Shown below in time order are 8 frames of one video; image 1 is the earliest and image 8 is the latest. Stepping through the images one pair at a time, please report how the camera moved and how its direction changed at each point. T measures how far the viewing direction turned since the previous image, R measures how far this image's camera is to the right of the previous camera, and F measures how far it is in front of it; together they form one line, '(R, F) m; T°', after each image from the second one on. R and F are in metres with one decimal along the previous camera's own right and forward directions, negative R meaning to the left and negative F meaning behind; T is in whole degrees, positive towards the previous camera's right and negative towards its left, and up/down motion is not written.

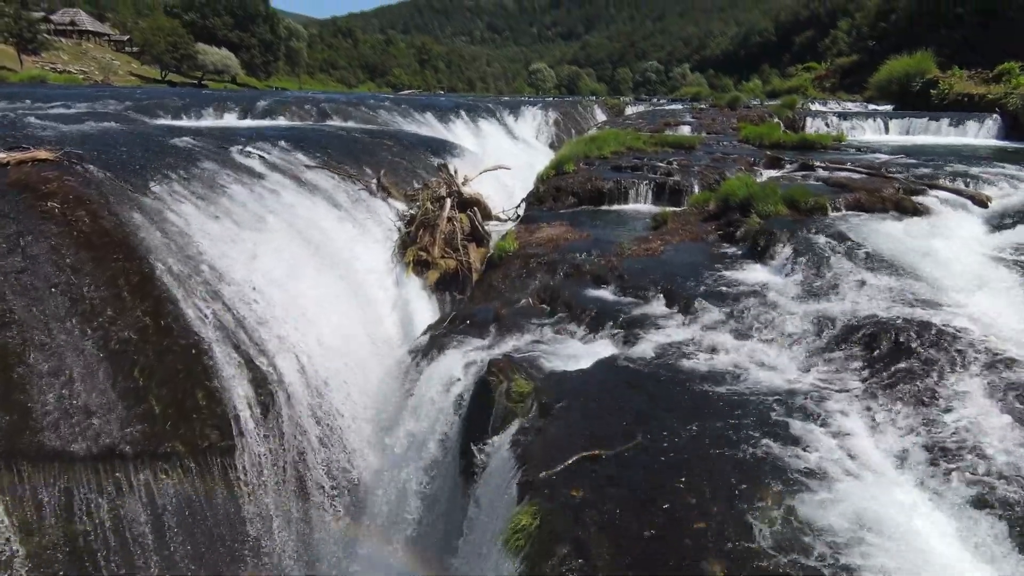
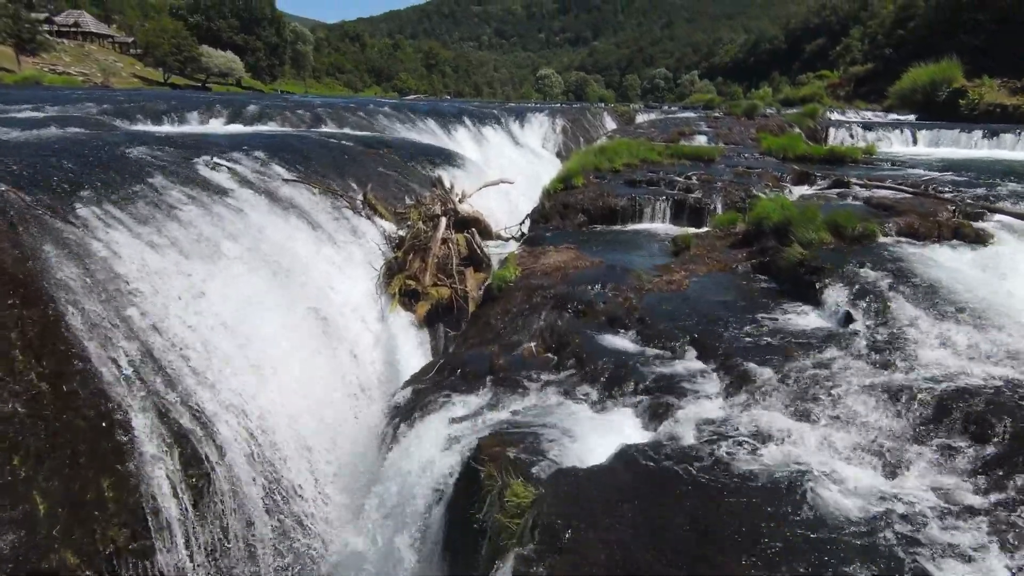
(+0.1, +1.6) m; -1°
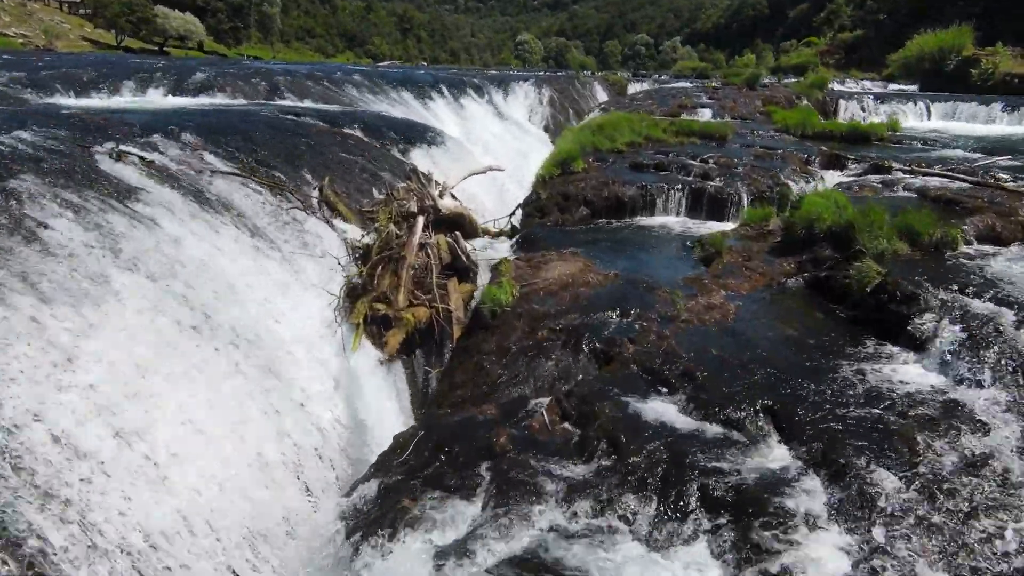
(-0.2, +2.3) m; +2°
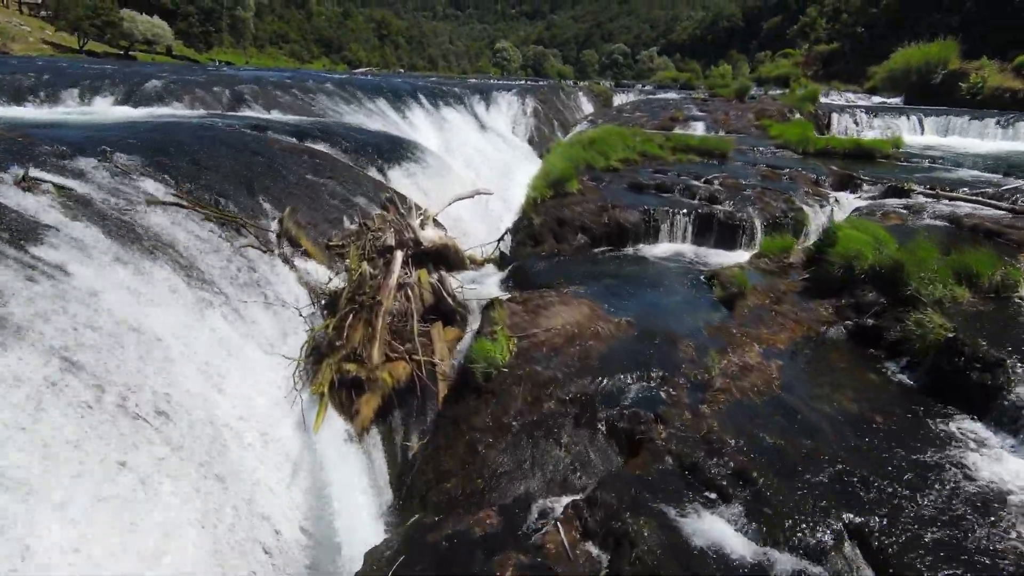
(-0.2, +1.4) m; +2°
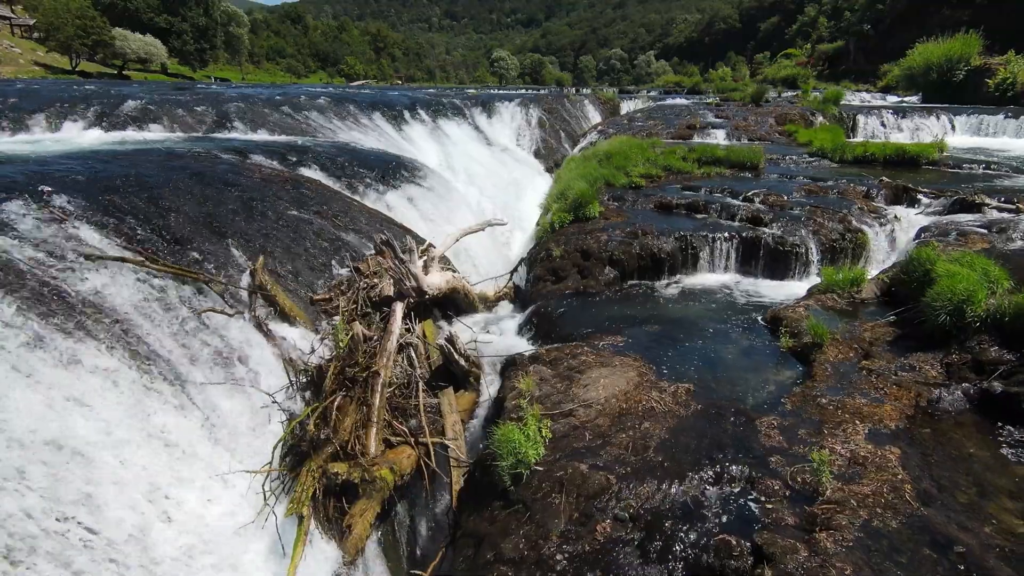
(-0.3, +1.6) m; 0°
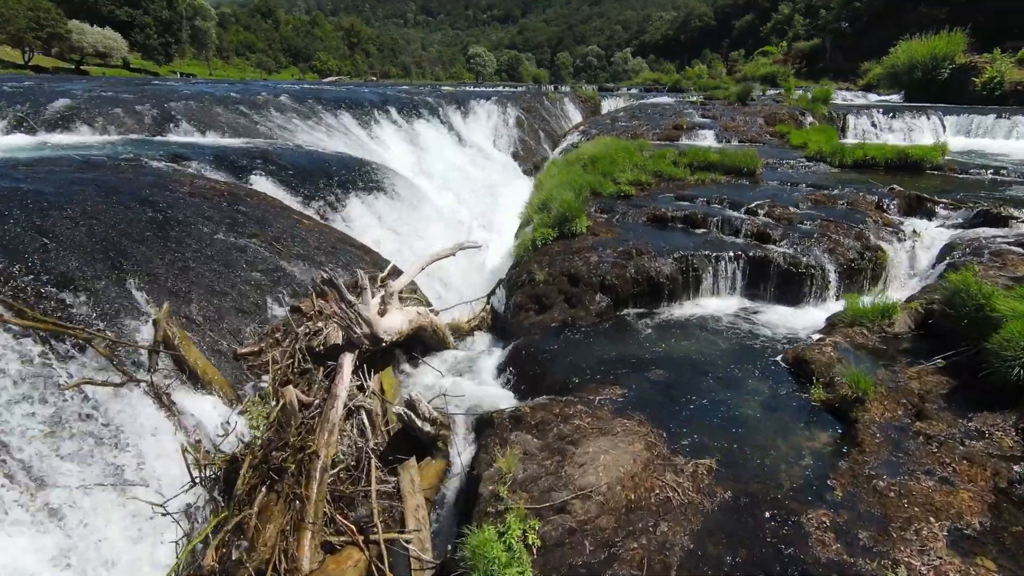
(0.0, +1.4) m; +2°
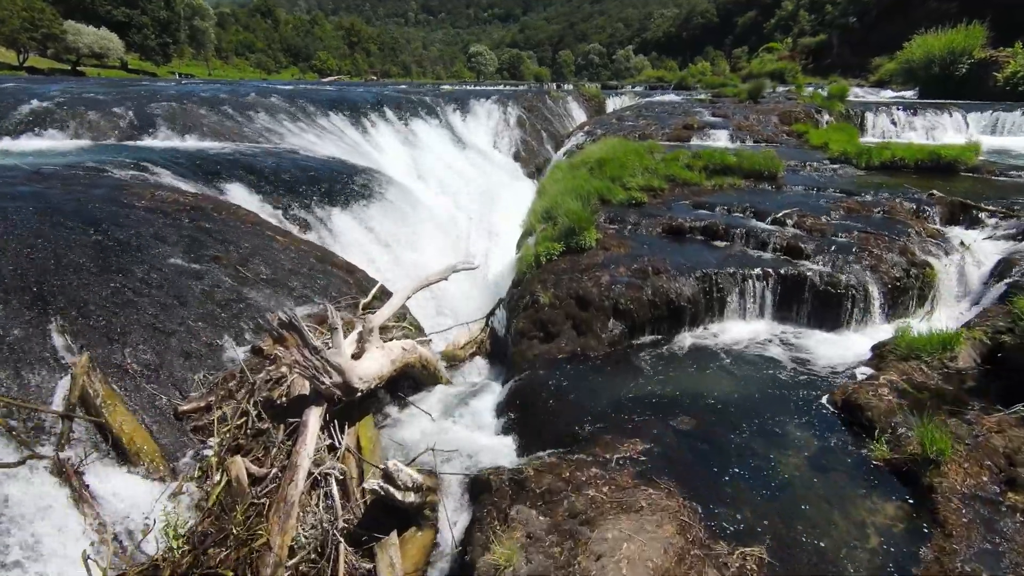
(0.0, +1.0) m; 0°
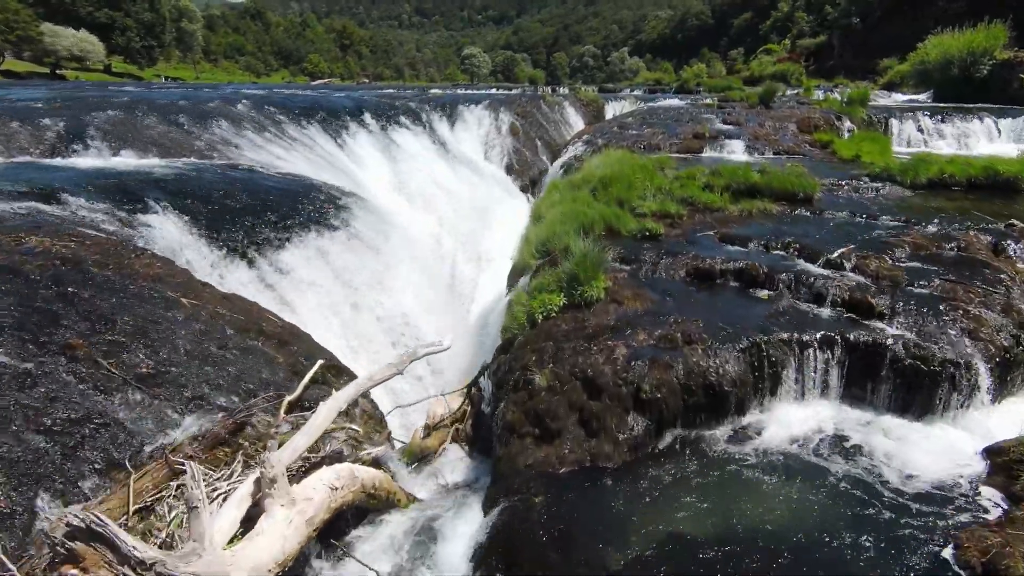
(+0.1, +2.0) m; 0°
